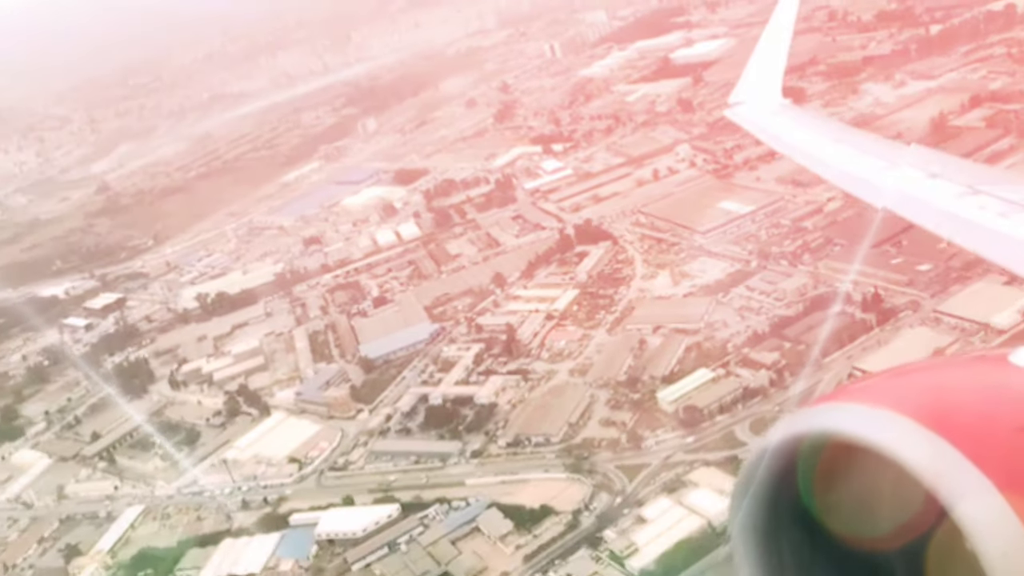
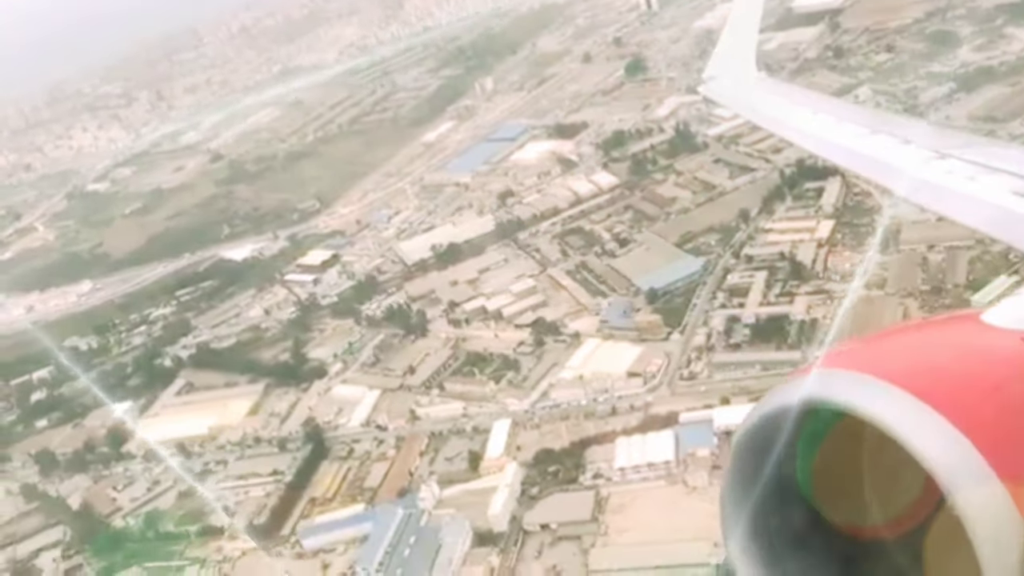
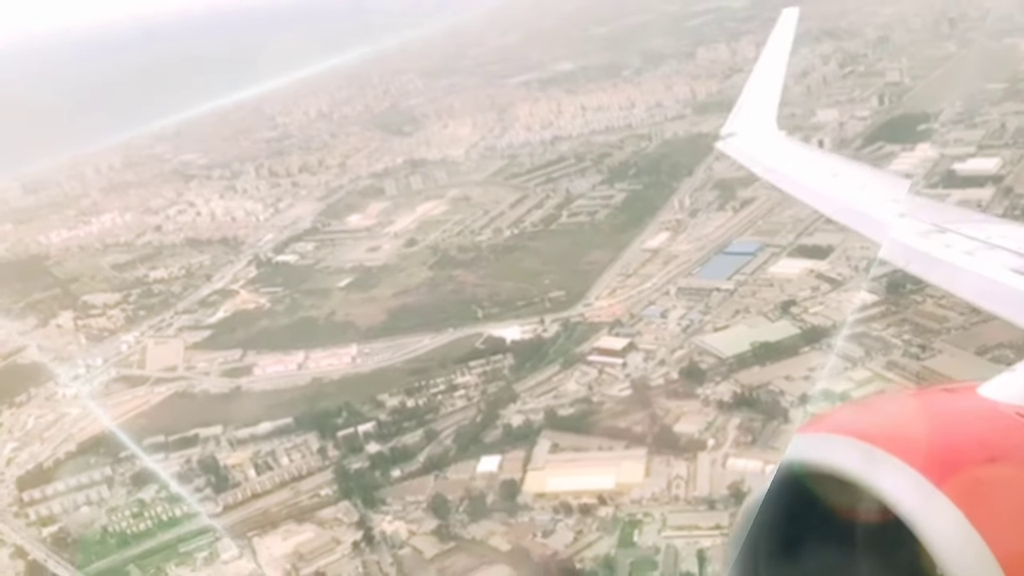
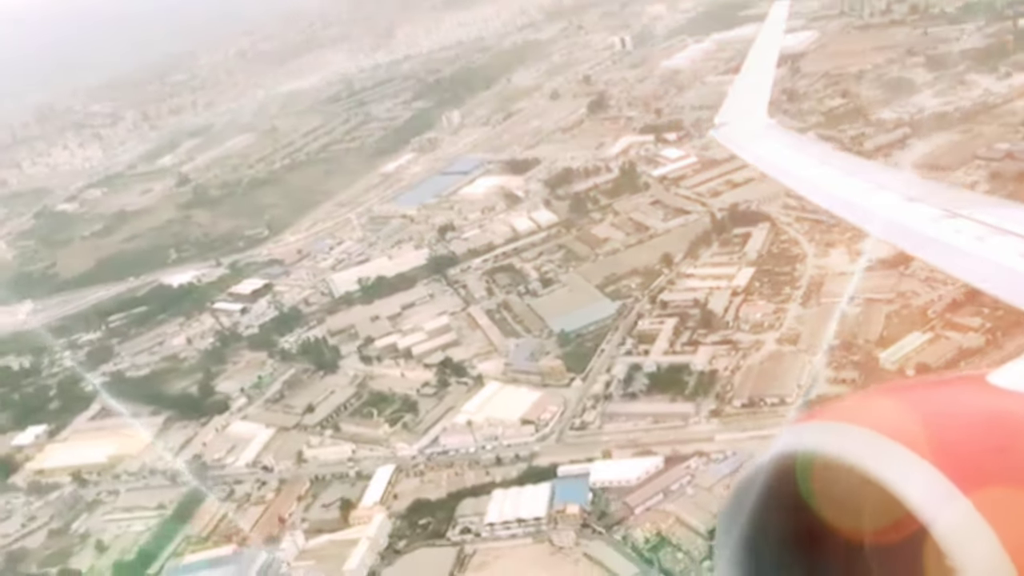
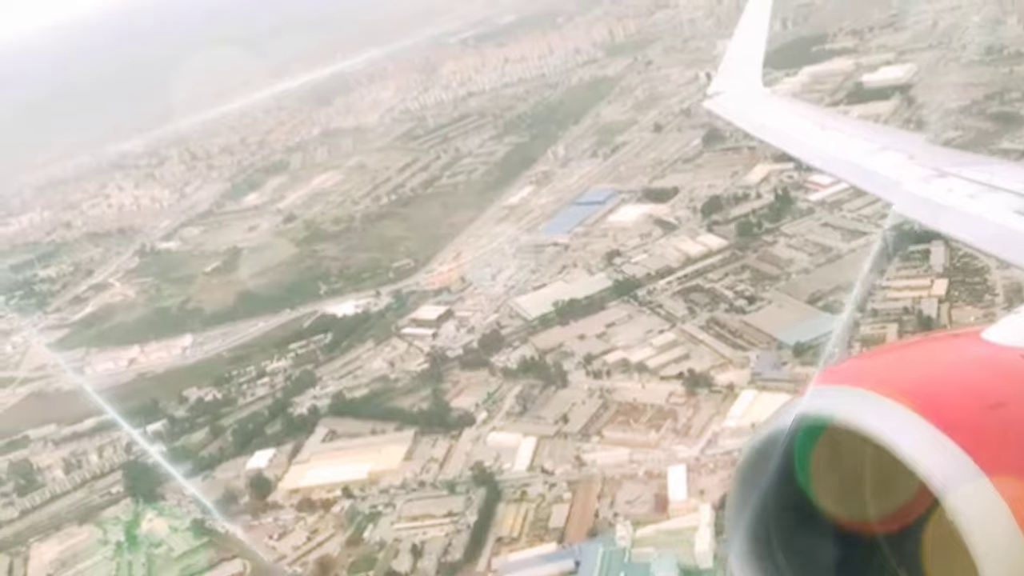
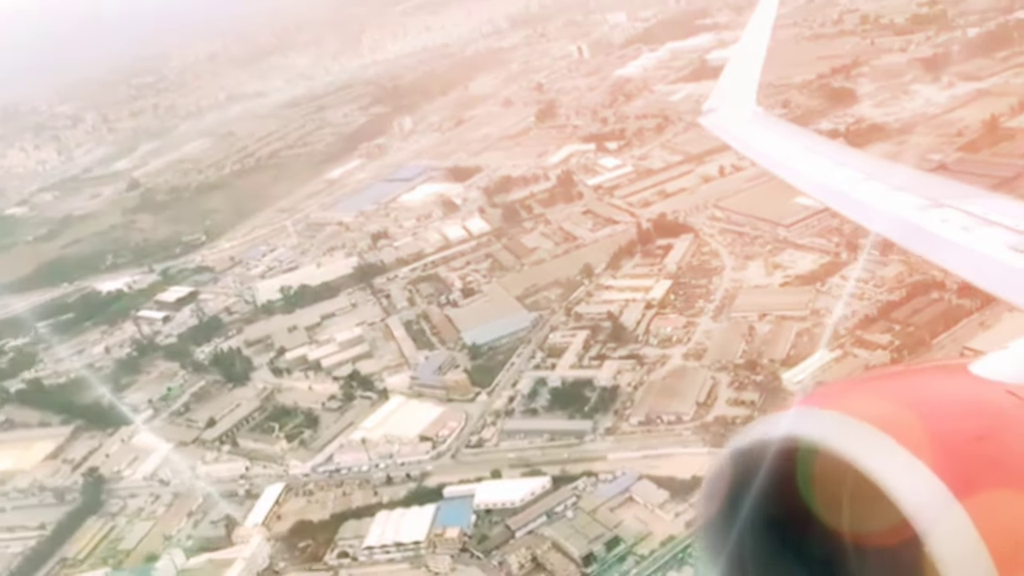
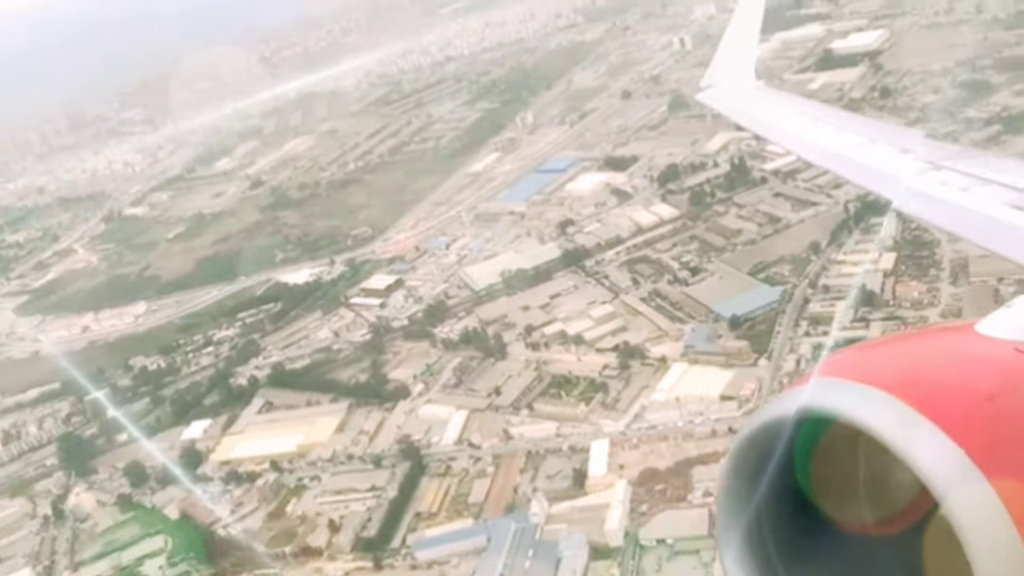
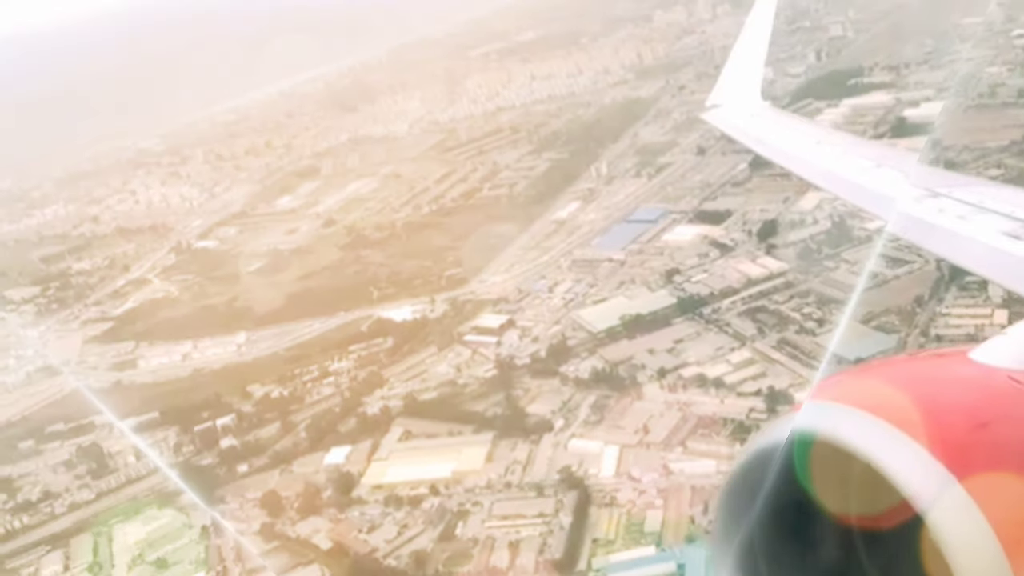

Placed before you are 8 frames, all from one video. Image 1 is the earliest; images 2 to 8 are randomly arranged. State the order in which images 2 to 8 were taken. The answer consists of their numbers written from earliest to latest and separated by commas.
6, 4, 2, 7, 5, 8, 3
